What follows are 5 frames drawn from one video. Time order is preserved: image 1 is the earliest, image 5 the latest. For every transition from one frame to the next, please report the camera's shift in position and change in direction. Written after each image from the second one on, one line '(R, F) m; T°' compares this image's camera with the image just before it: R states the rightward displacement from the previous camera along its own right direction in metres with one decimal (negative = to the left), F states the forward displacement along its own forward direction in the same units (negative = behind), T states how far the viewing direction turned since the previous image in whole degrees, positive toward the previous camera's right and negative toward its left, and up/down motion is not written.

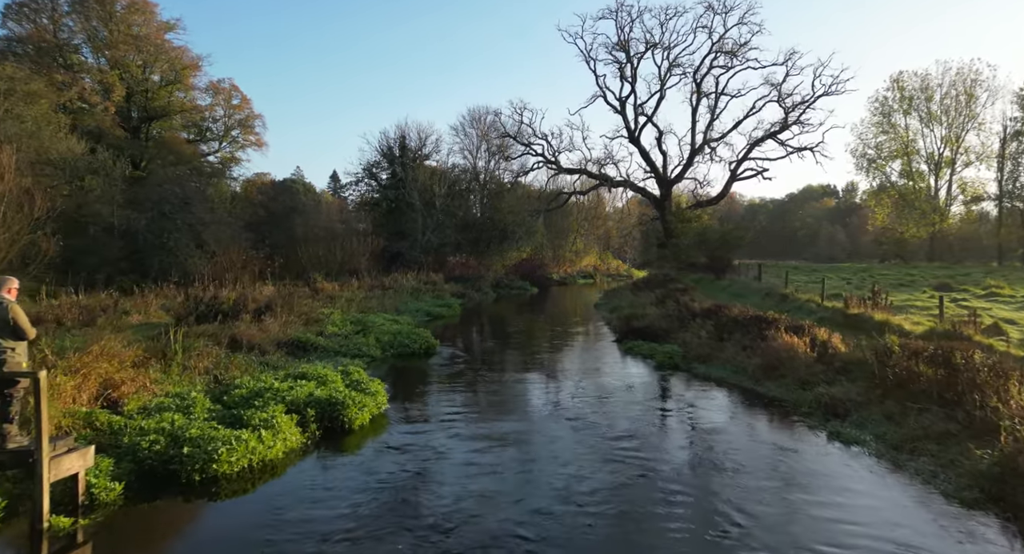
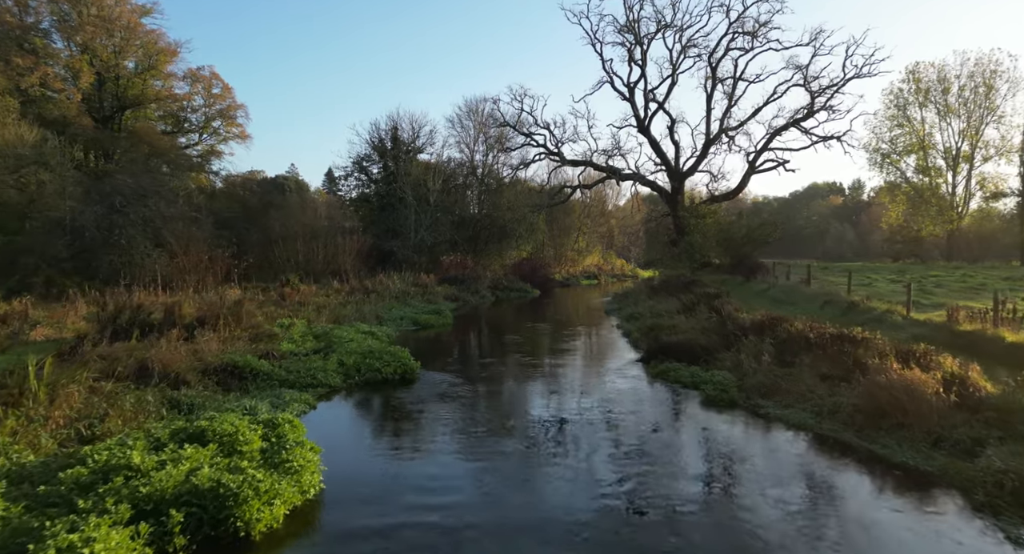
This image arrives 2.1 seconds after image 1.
(0.0, +3.6) m; 0°
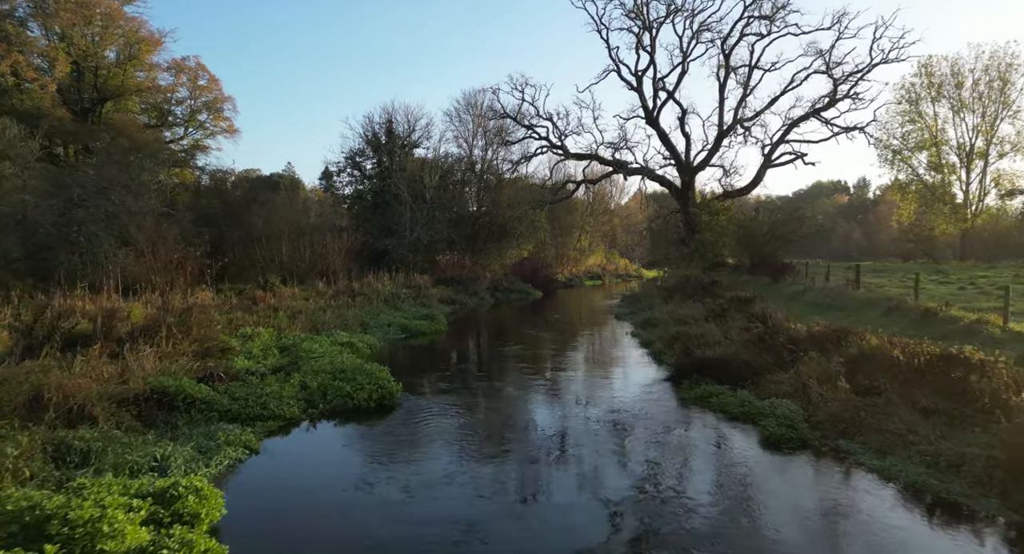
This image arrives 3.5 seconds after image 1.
(-0.1, +2.5) m; 0°
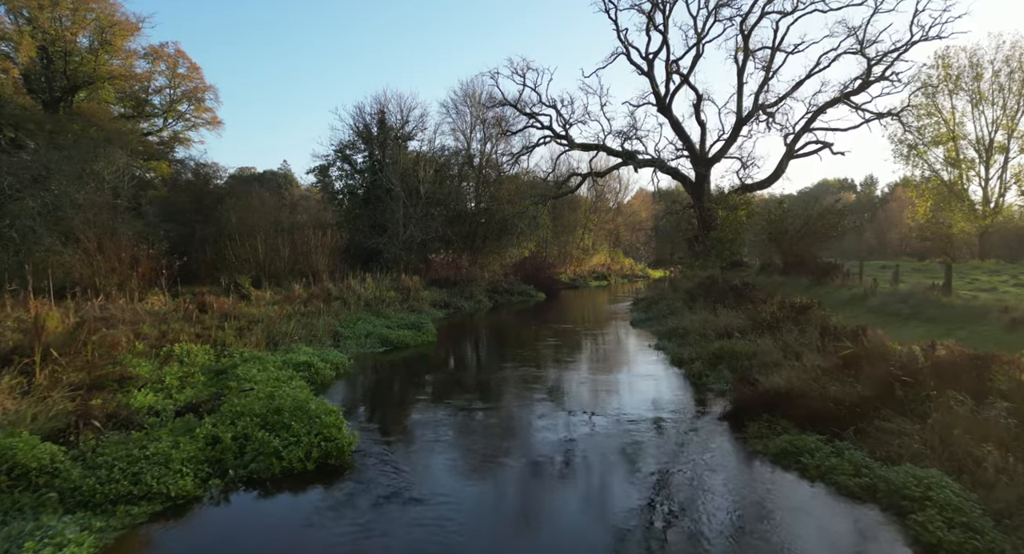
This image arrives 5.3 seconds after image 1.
(0.0, +3.2) m; 0°
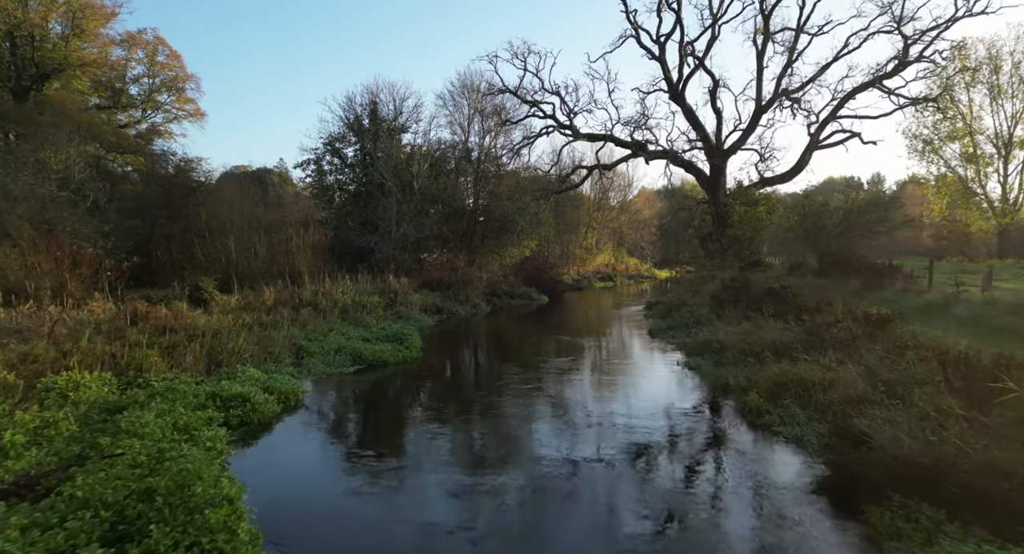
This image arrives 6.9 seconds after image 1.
(0.0, +2.9) m; 0°
